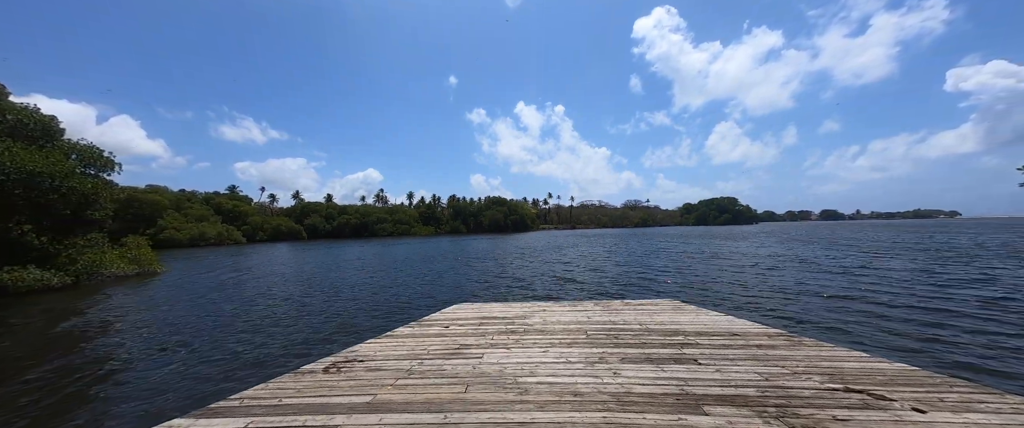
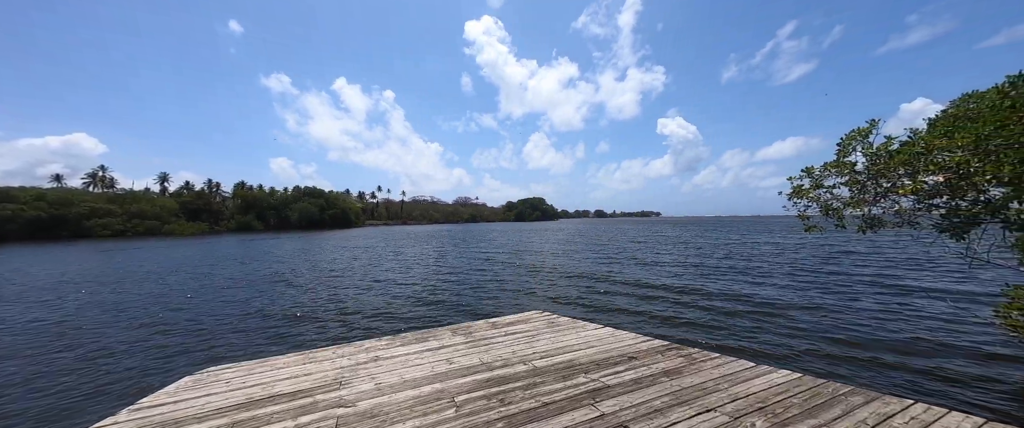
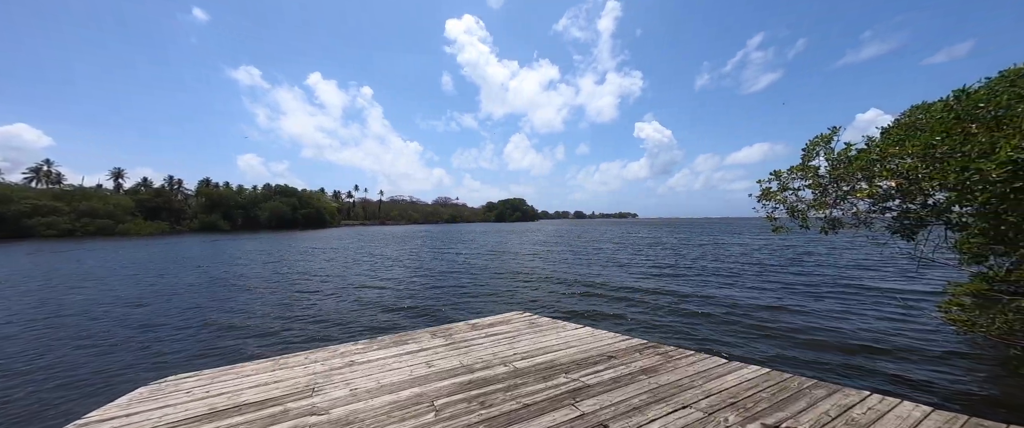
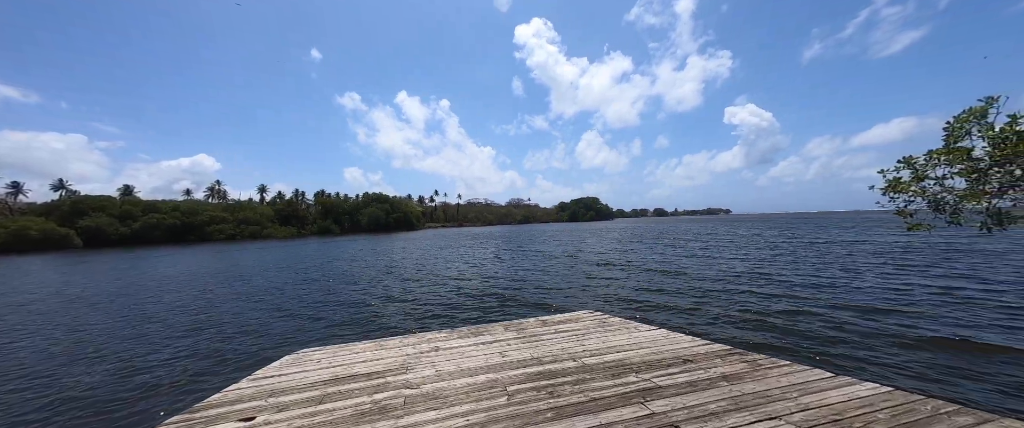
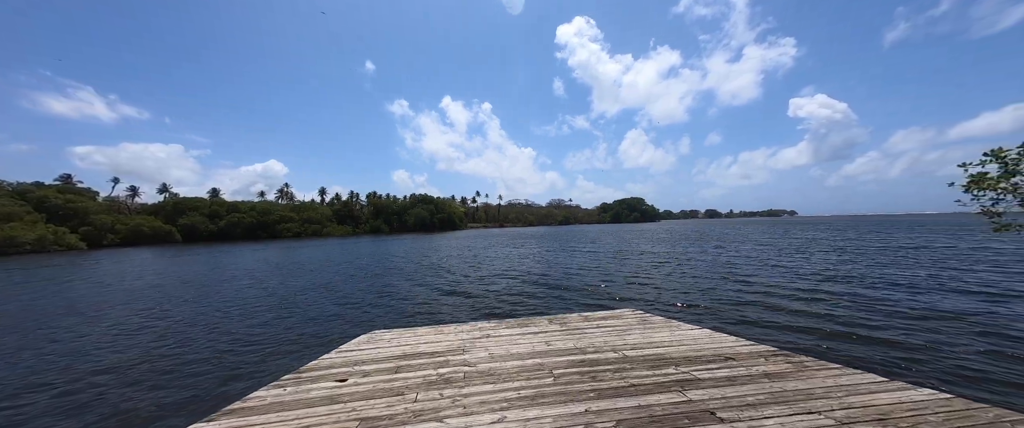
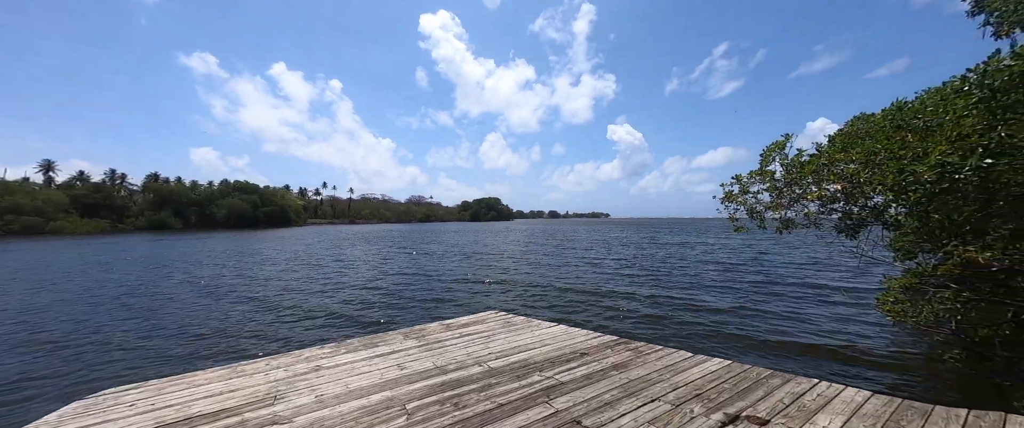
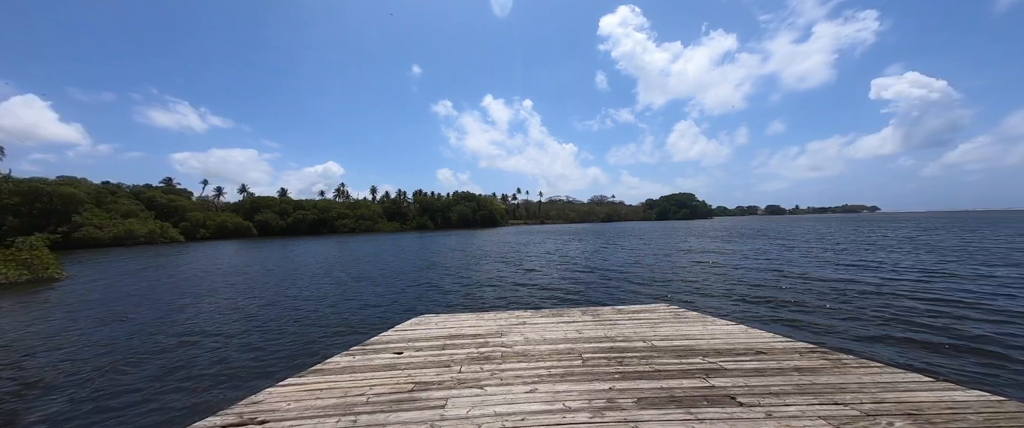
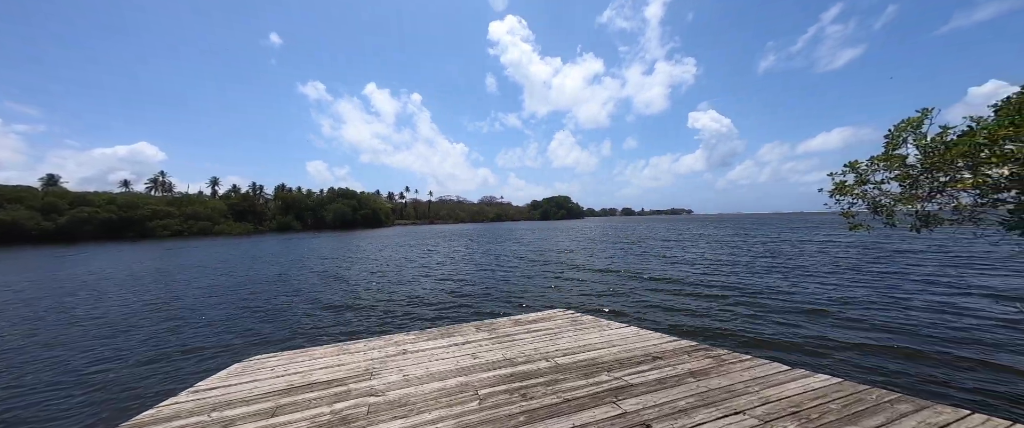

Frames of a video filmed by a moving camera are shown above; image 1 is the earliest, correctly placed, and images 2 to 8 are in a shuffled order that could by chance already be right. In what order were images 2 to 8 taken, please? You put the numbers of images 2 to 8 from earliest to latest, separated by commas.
7, 5, 4, 8, 2, 3, 6
